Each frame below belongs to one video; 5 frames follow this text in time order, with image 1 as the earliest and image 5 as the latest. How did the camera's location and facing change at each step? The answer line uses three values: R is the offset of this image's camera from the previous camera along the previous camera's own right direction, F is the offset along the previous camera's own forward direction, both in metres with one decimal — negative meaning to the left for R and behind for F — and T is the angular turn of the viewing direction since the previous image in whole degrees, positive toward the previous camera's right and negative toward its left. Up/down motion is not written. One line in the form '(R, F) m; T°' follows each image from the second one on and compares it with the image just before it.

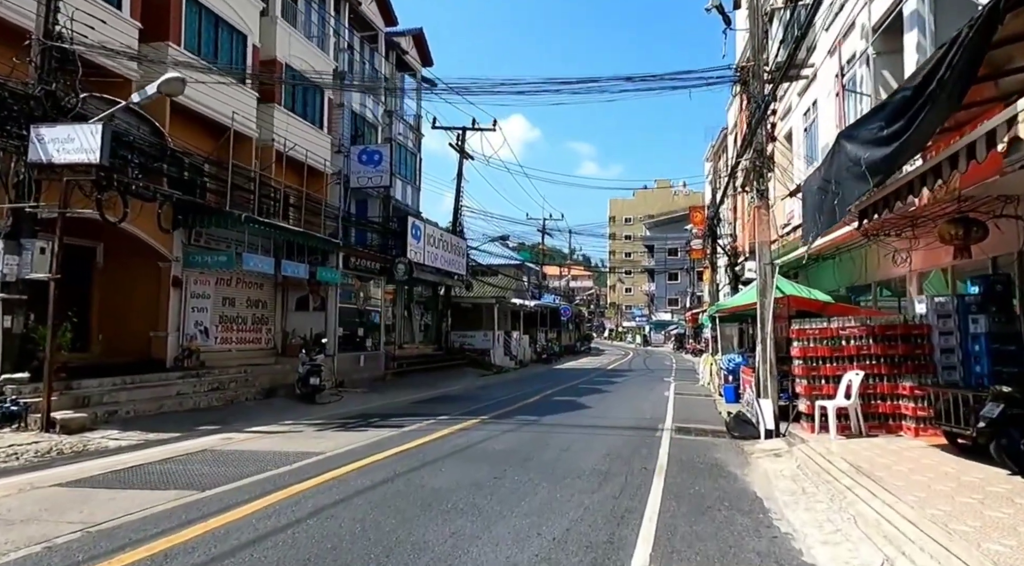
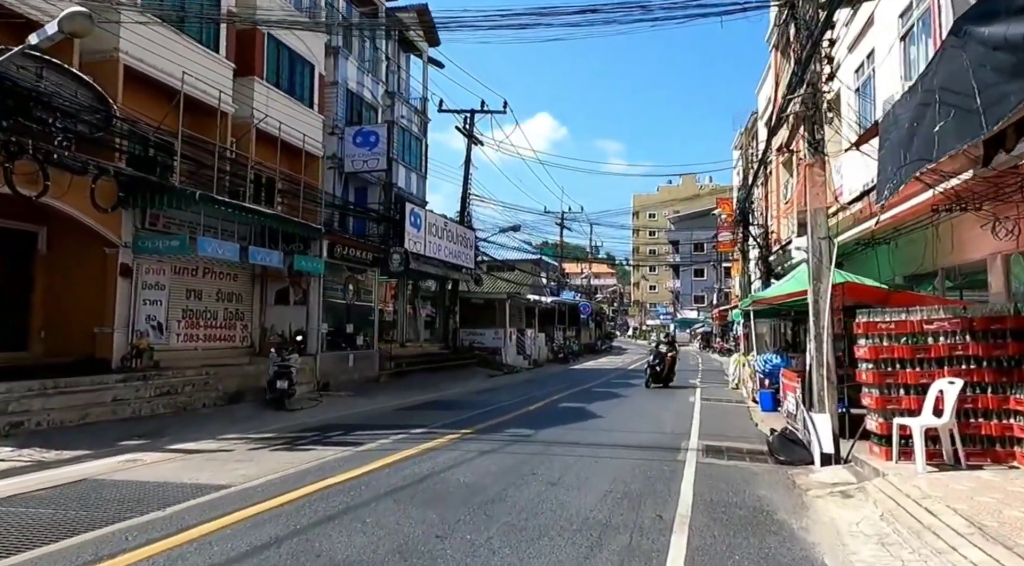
(+0.5, +2.3) m; -2°
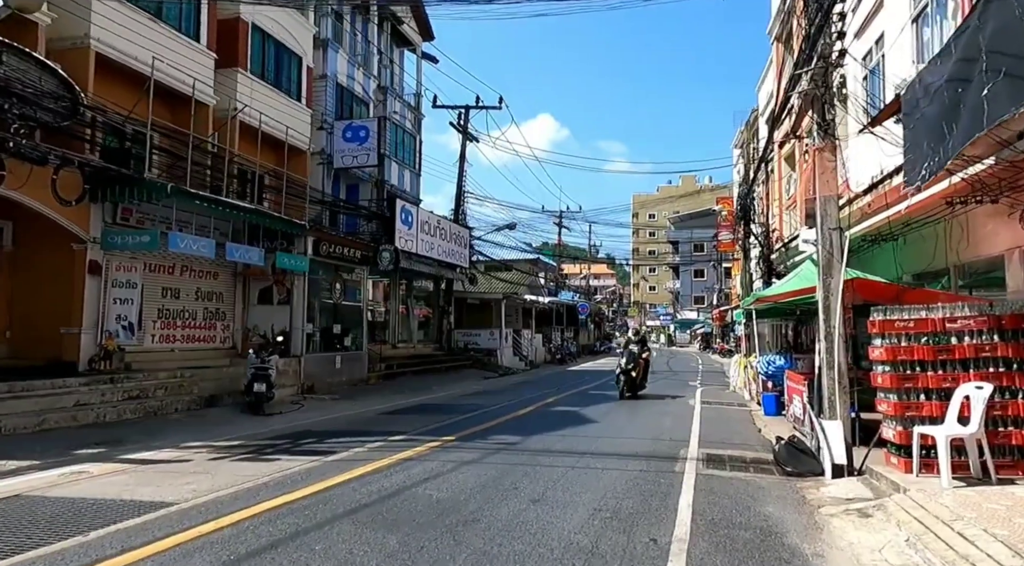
(+0.2, +0.7) m; 0°
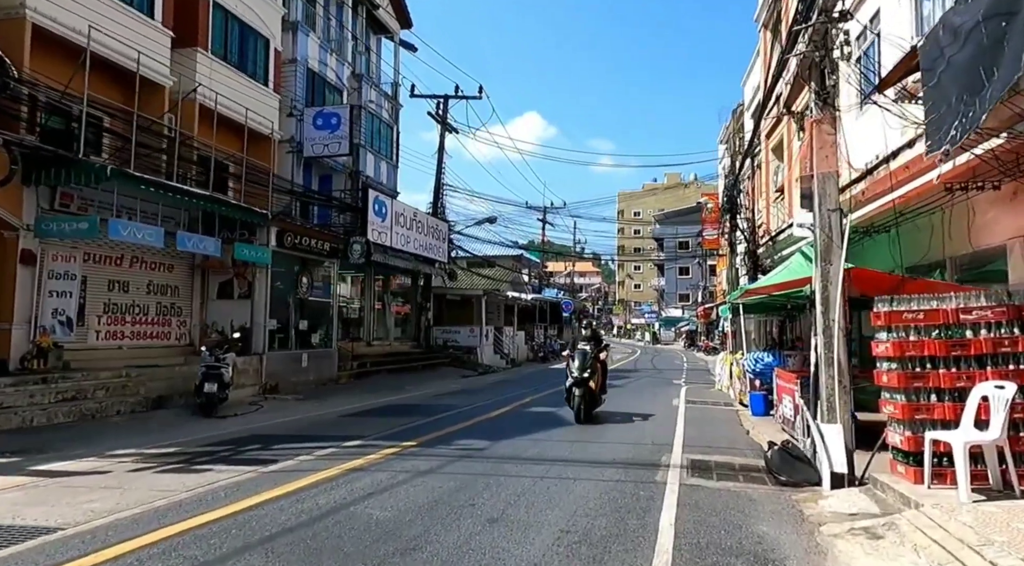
(+0.3, +0.9) m; +1°
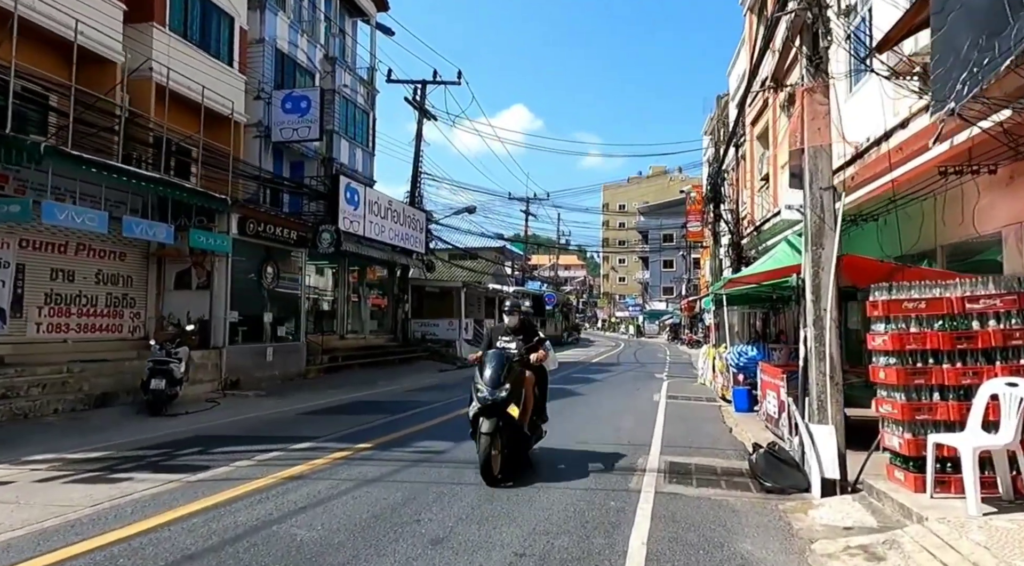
(+0.3, +0.7) m; +1°
